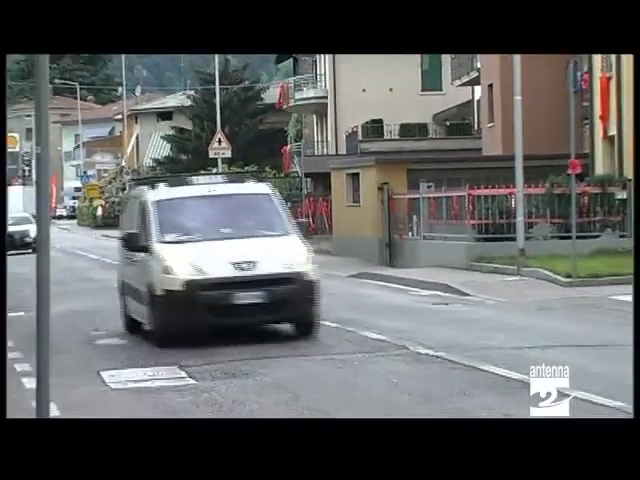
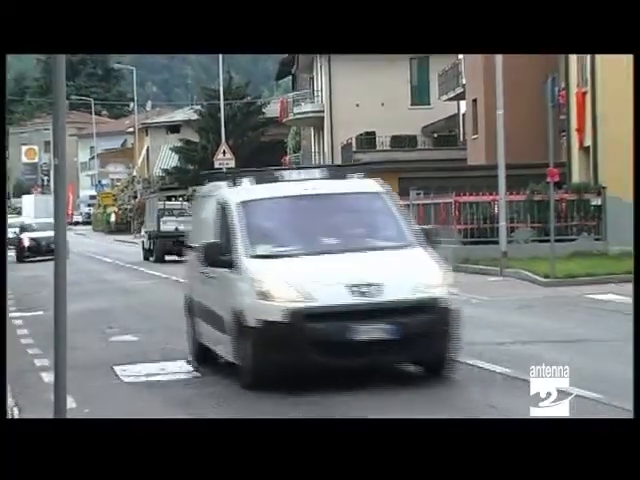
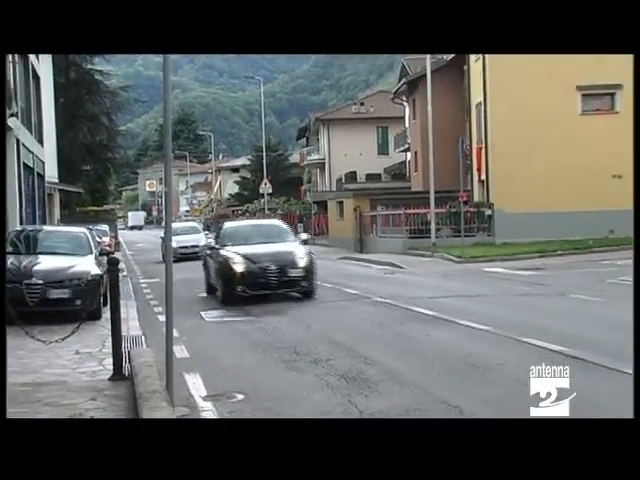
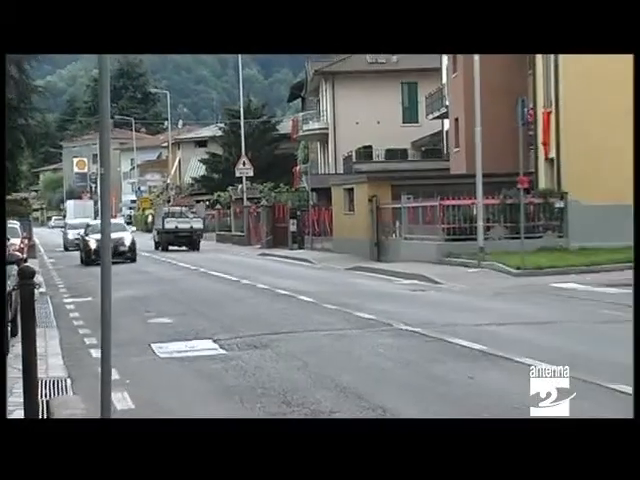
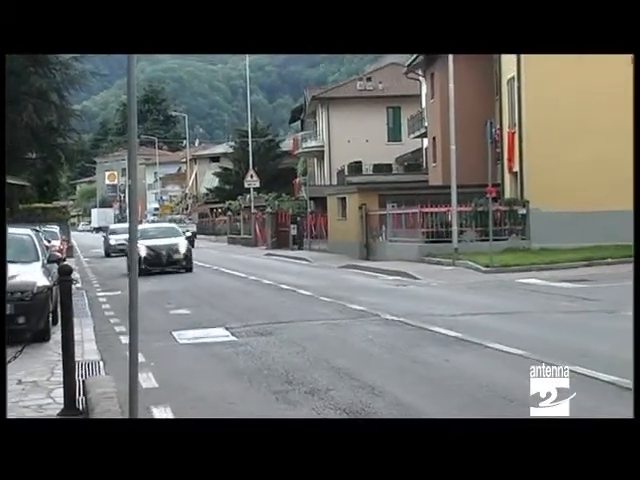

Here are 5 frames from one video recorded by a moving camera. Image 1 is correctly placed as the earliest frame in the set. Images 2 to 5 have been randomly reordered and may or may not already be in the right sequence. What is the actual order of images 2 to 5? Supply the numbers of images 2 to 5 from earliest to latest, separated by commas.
2, 4, 5, 3
